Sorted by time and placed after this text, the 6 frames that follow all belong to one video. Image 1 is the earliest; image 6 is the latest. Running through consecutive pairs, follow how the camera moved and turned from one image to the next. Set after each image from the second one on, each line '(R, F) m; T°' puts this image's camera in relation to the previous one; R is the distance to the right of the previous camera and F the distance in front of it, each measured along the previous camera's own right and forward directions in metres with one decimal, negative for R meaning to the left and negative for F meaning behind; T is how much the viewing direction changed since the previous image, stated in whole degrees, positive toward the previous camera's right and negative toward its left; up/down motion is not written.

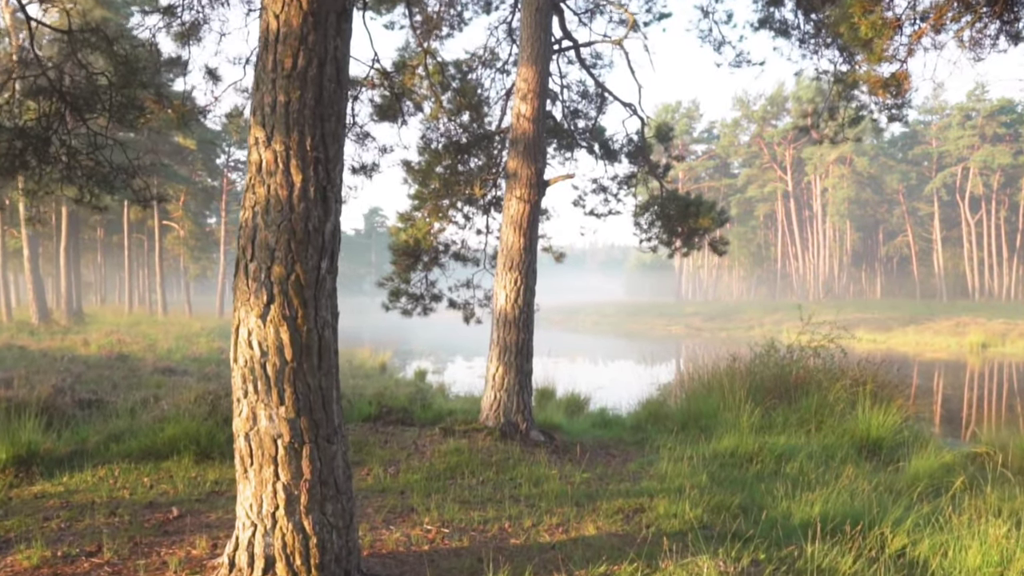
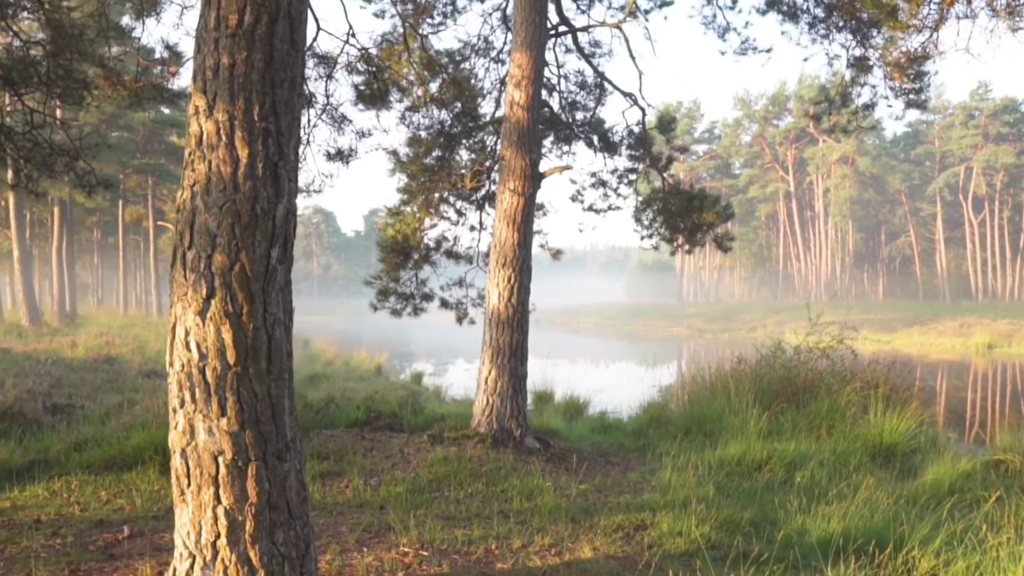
(+0.1, +0.4) m; 0°
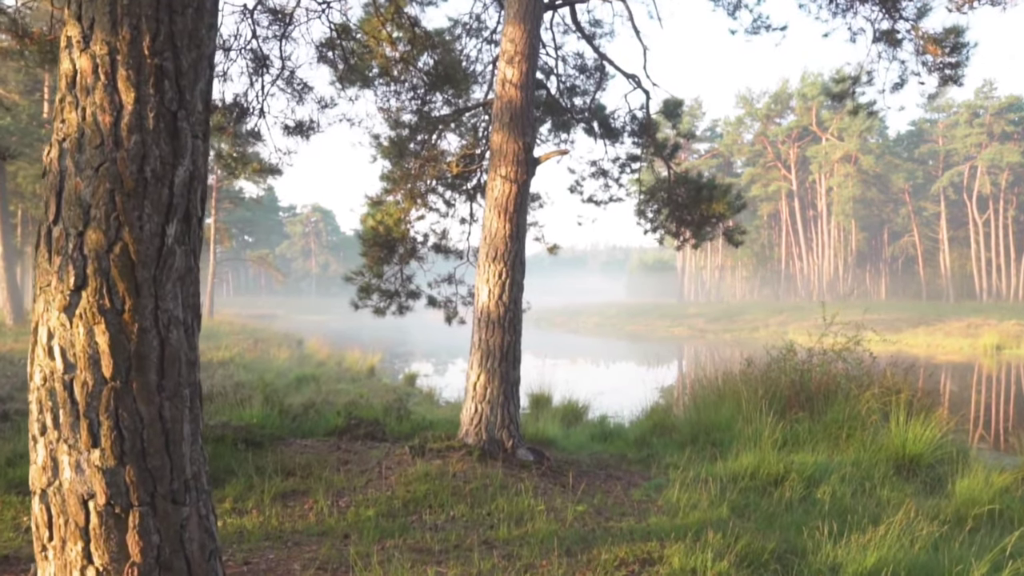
(+0.1, +0.6) m; 0°
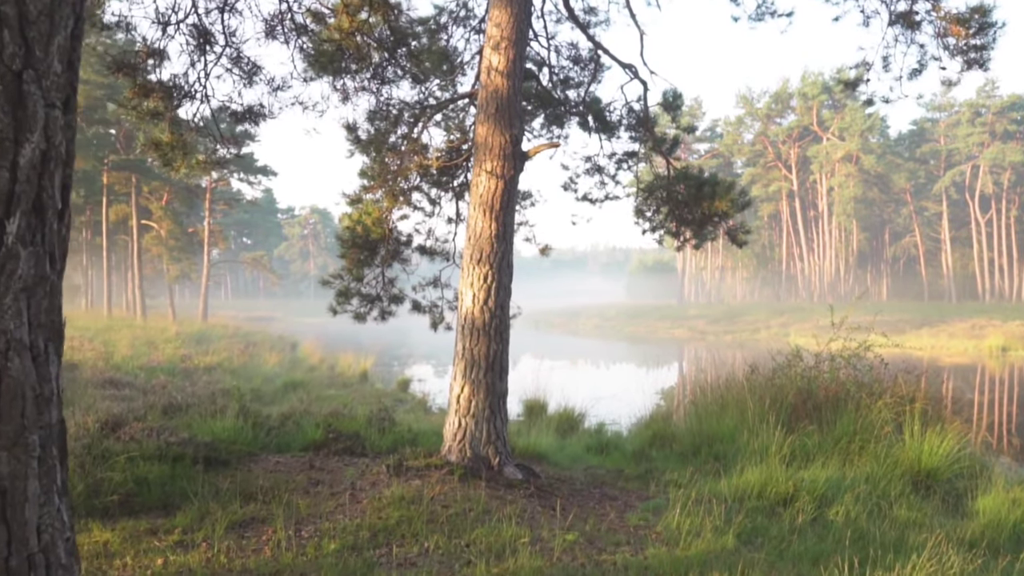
(+0.1, +0.4) m; 0°
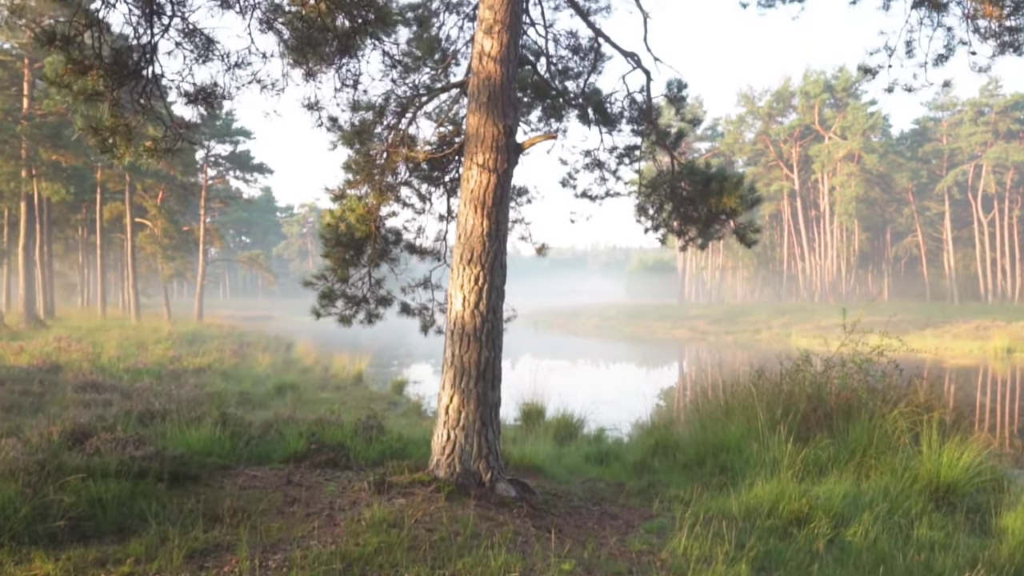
(+0.1, +0.4) m; 0°
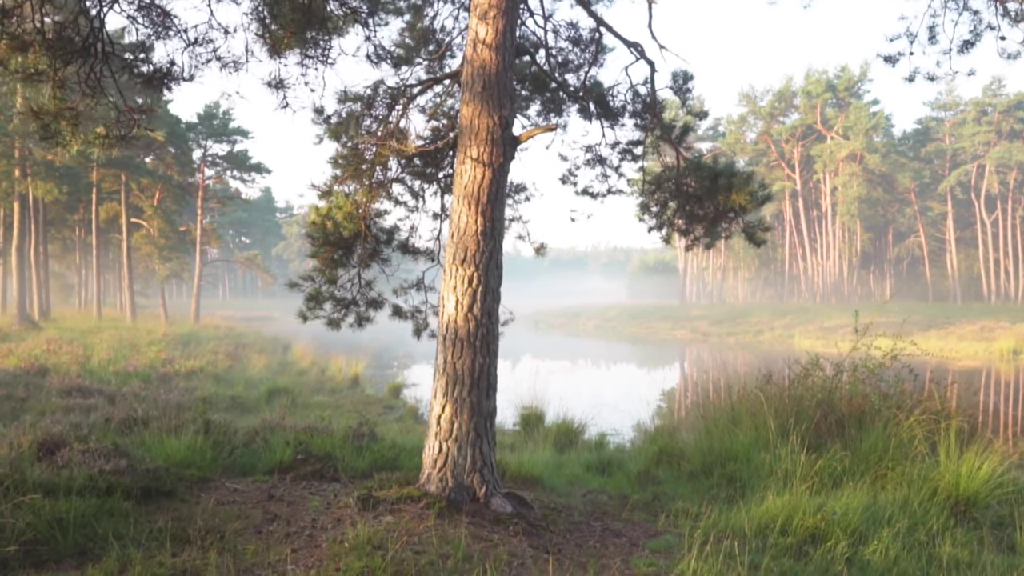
(0.0, +0.3) m; 0°
